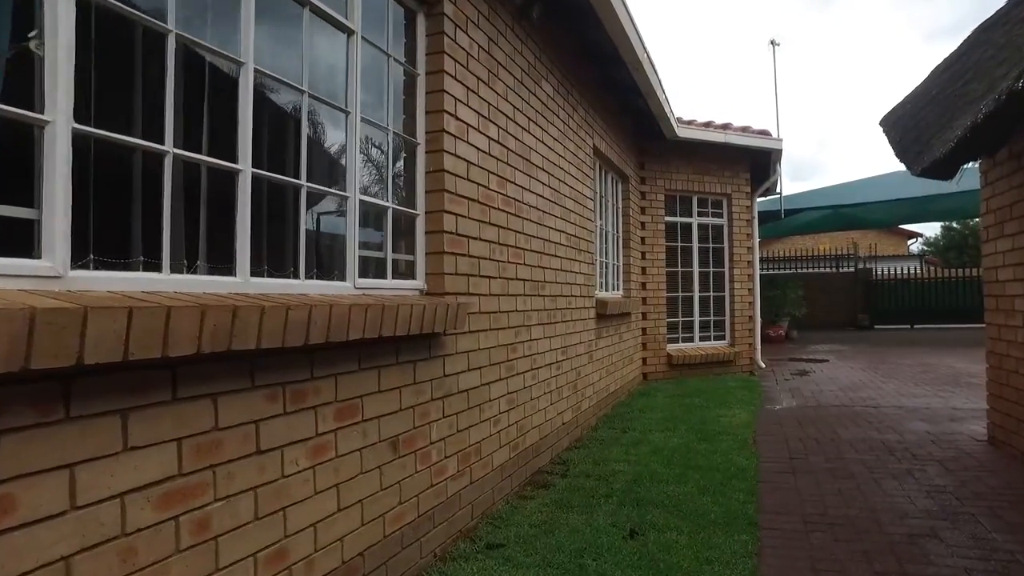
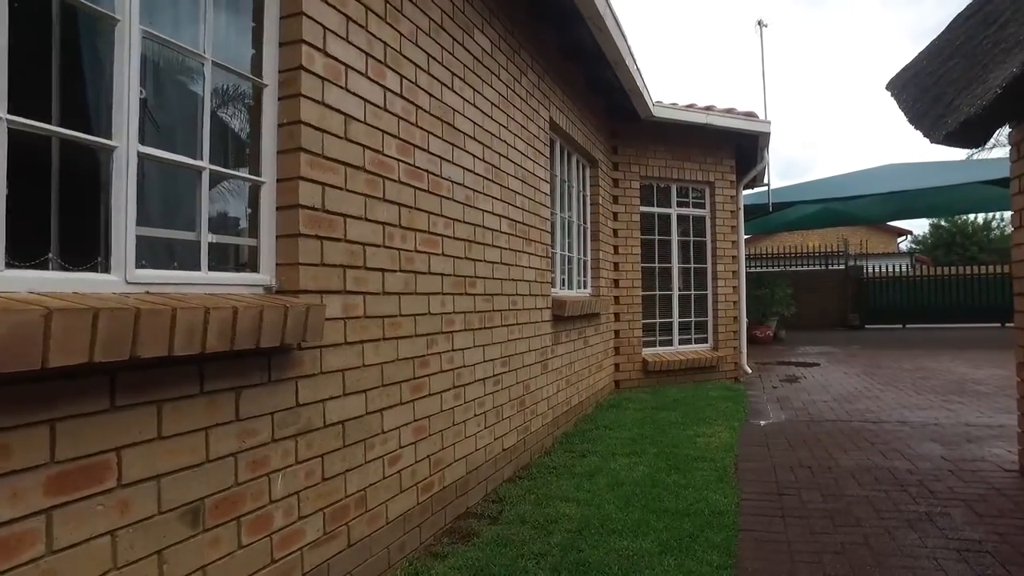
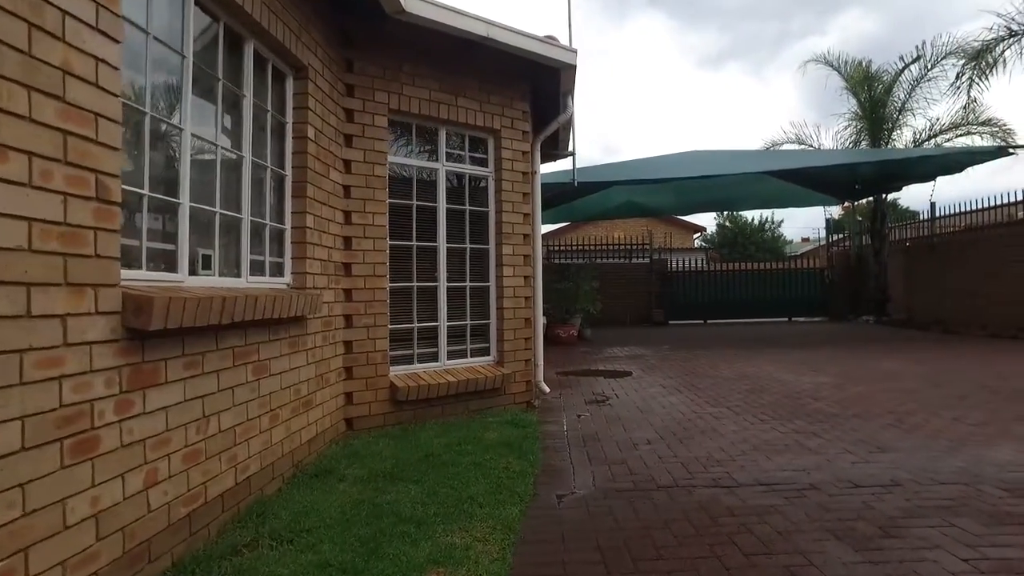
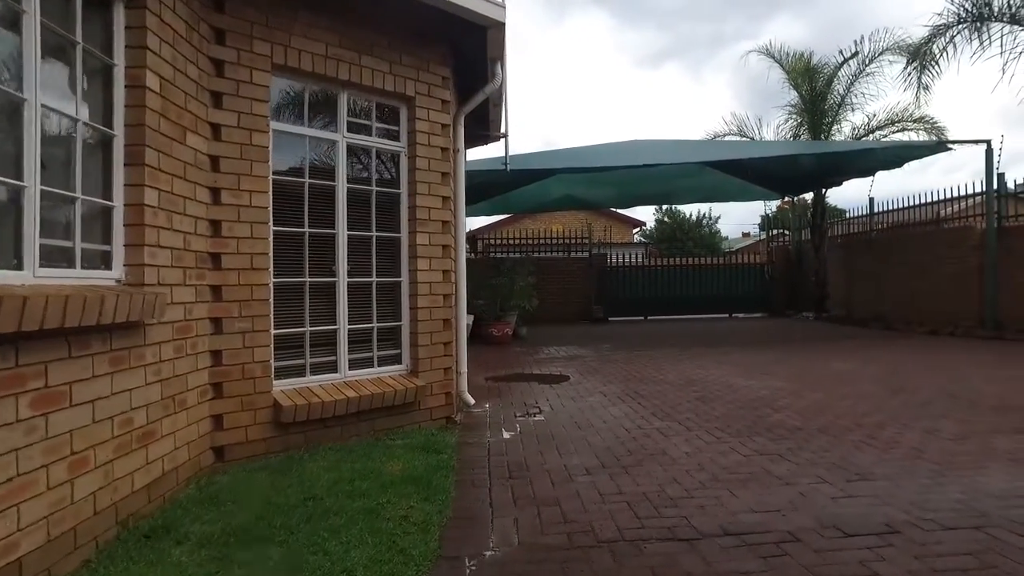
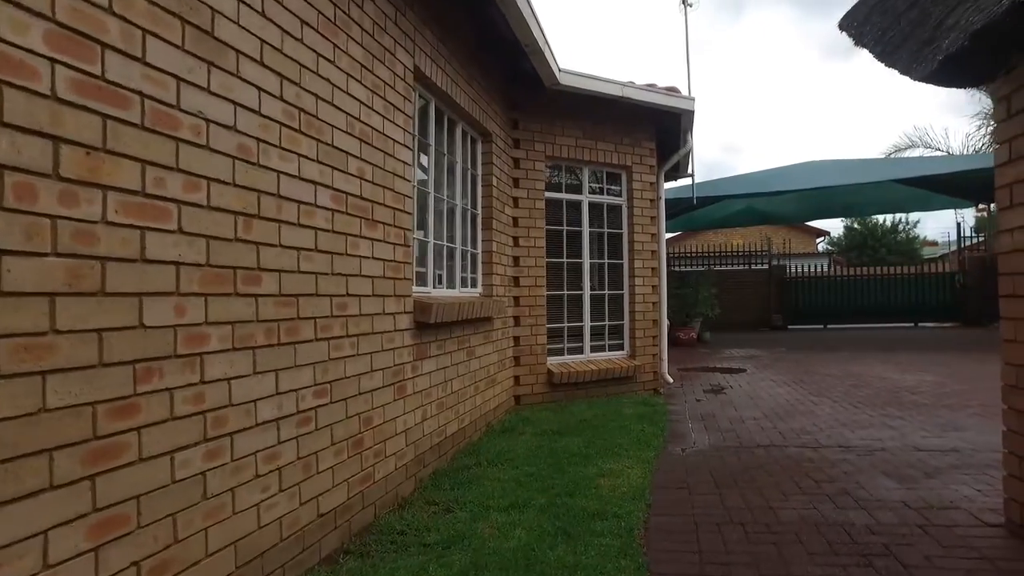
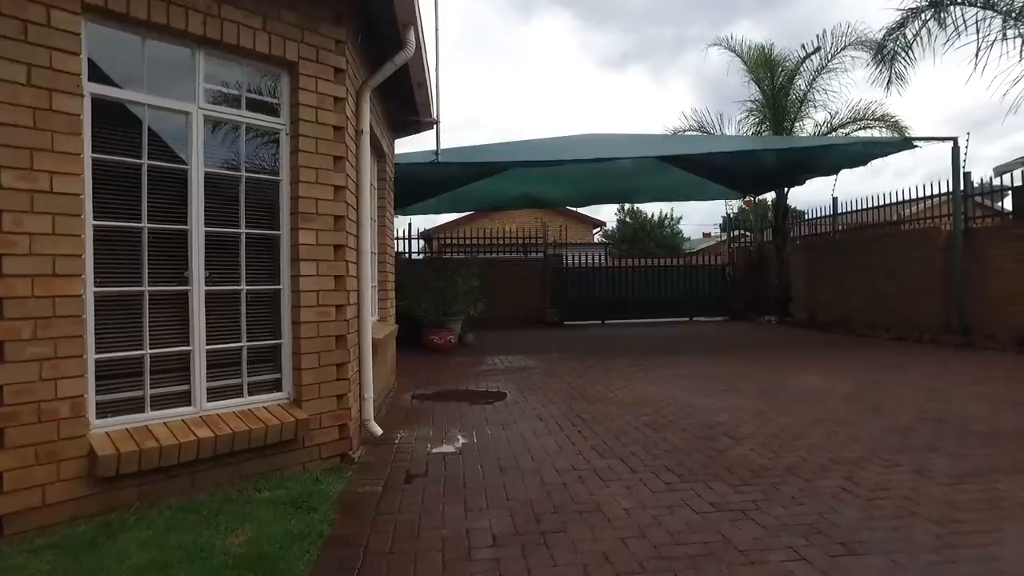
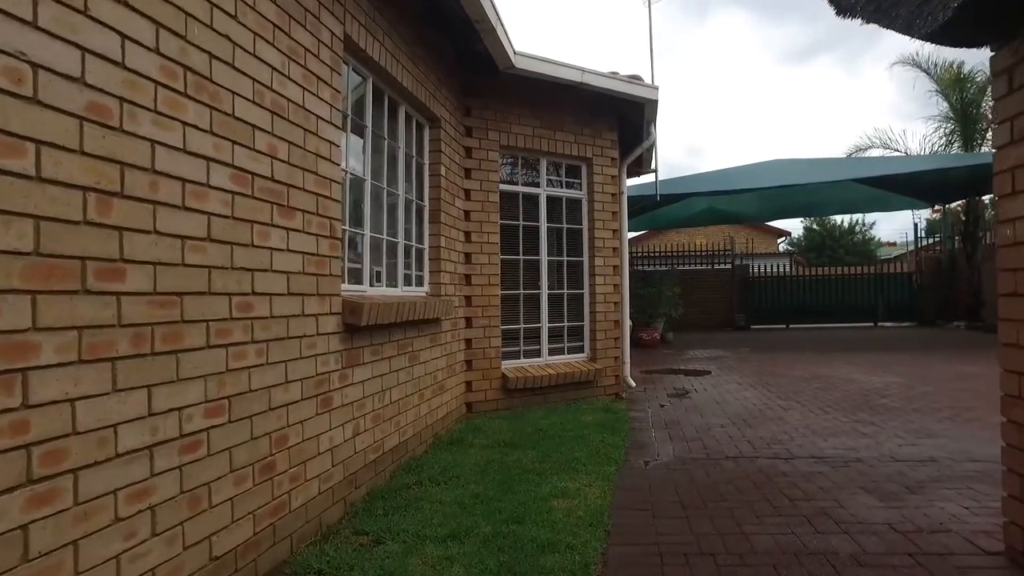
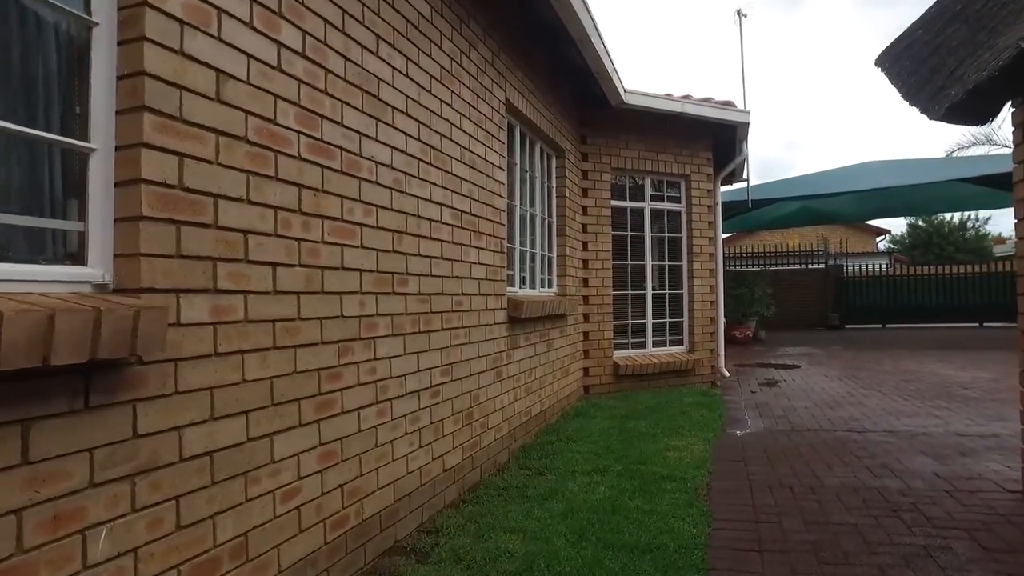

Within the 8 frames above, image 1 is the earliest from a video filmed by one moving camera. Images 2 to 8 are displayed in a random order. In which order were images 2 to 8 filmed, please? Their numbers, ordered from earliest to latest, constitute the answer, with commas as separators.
2, 8, 5, 7, 3, 4, 6
